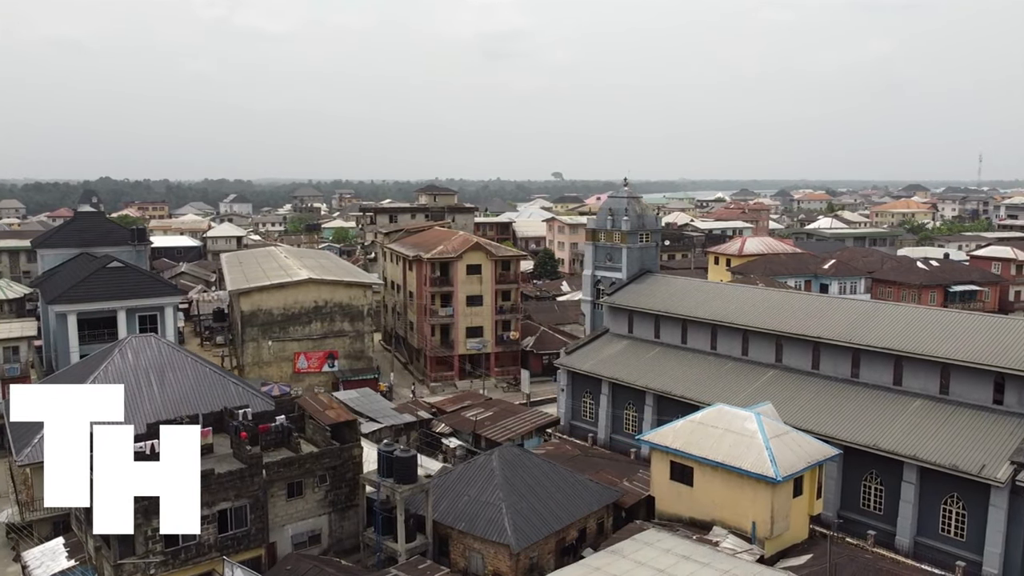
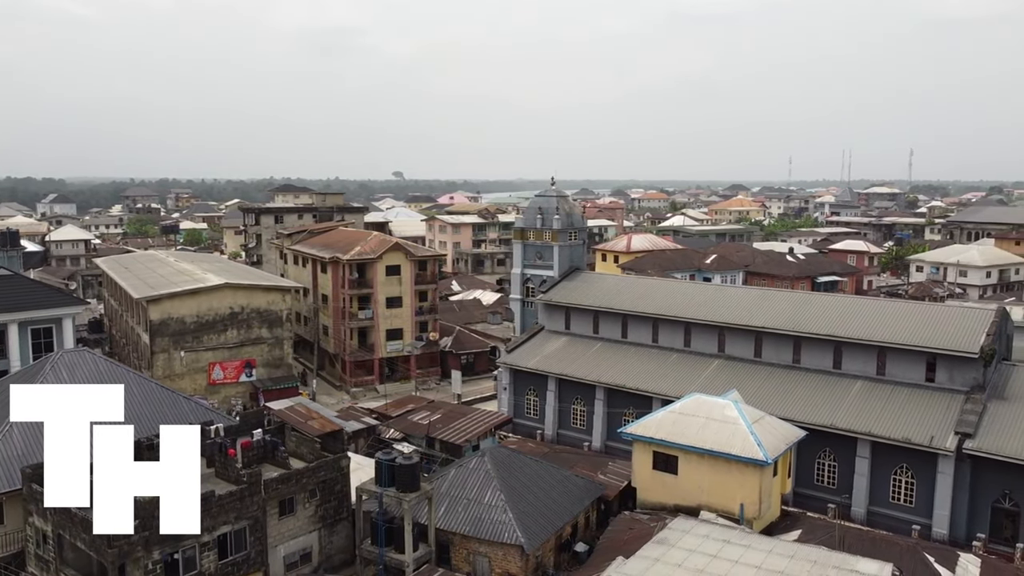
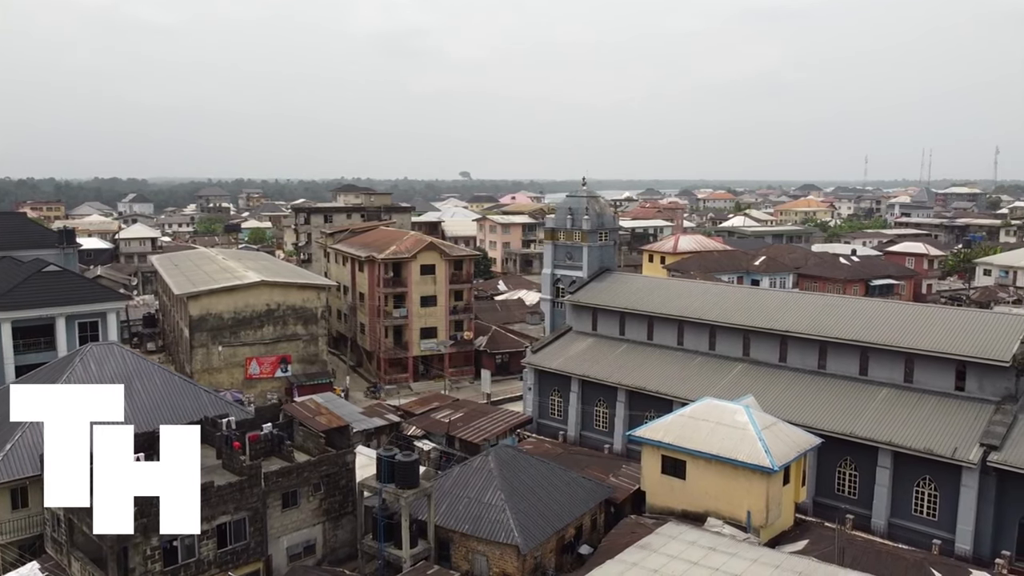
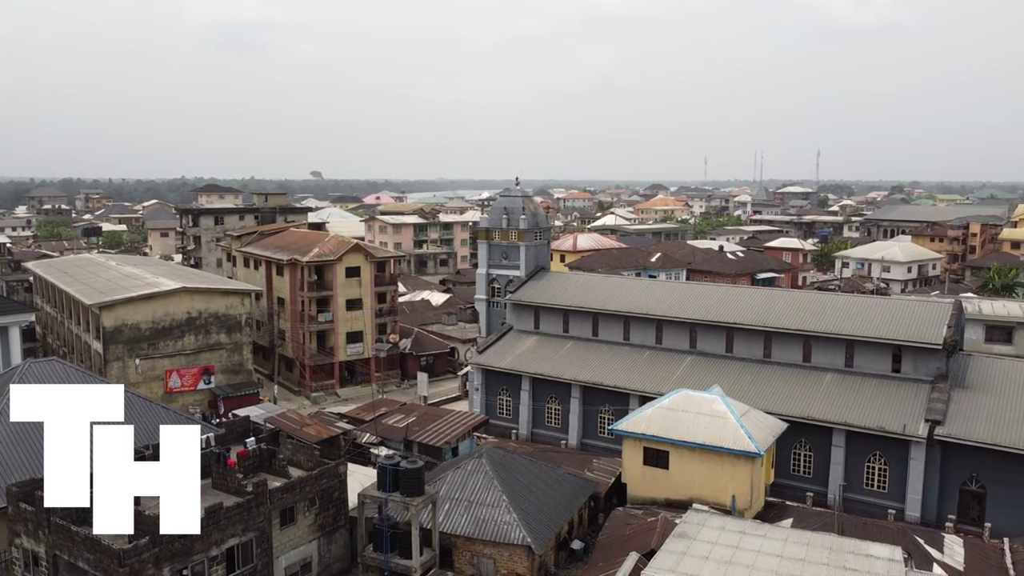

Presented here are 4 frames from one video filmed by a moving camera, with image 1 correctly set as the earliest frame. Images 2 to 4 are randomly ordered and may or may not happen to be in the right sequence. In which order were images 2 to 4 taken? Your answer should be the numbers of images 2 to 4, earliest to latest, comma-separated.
3, 2, 4
